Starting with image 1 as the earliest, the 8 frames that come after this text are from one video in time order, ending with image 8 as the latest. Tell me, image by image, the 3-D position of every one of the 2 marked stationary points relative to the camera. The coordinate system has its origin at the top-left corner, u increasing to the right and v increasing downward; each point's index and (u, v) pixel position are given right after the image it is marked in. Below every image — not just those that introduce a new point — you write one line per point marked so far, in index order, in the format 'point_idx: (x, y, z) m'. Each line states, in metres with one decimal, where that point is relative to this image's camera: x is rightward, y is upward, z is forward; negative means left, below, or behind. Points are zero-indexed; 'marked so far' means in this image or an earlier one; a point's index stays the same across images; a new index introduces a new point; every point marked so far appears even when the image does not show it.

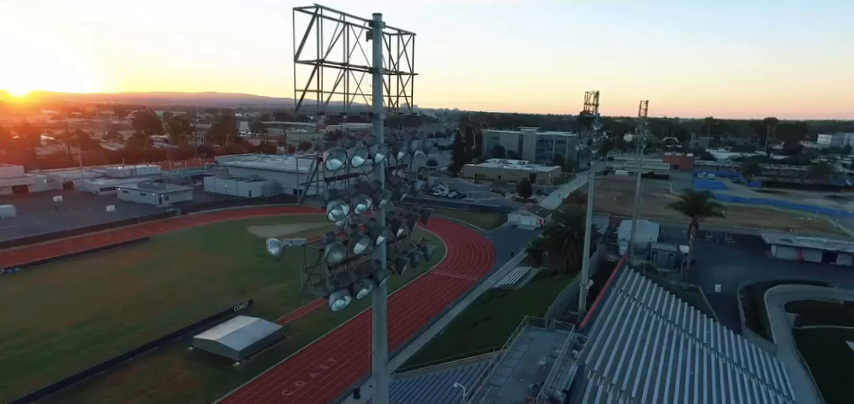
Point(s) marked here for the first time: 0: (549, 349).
0: (+4.2, -5.1, +17.3) m
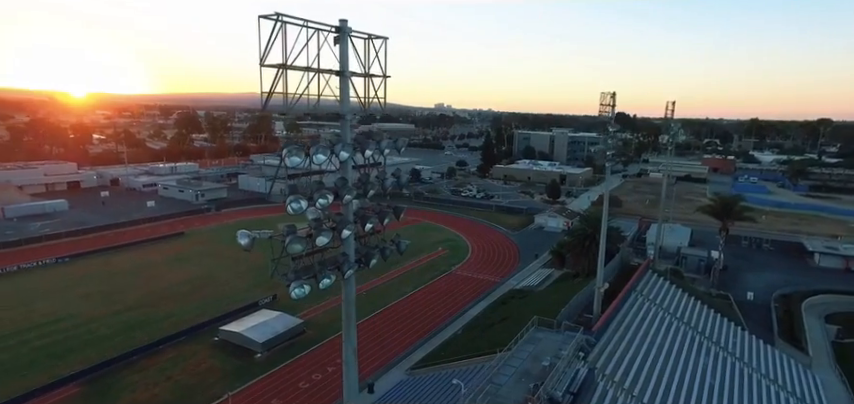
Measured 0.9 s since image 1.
0: (+4.4, -5.1, +17.3) m
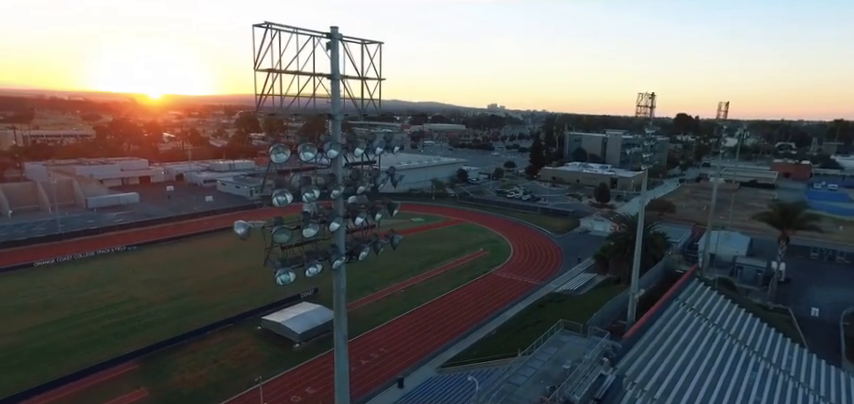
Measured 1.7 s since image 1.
0: (+5.2, -5.2, +17.1) m
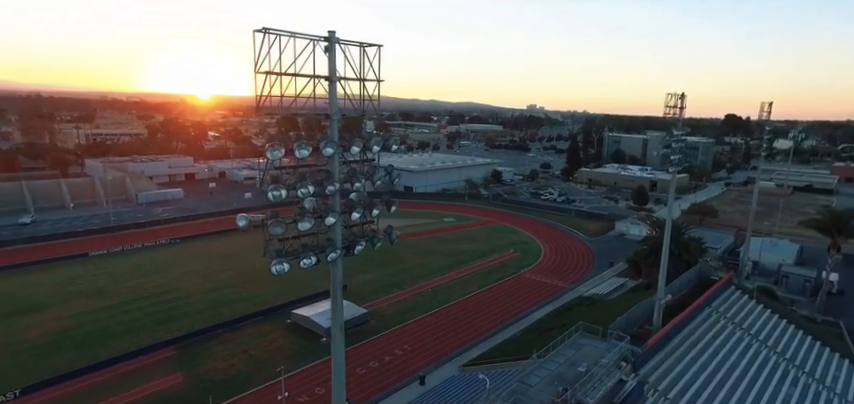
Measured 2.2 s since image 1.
0: (+5.7, -5.2, +16.9) m
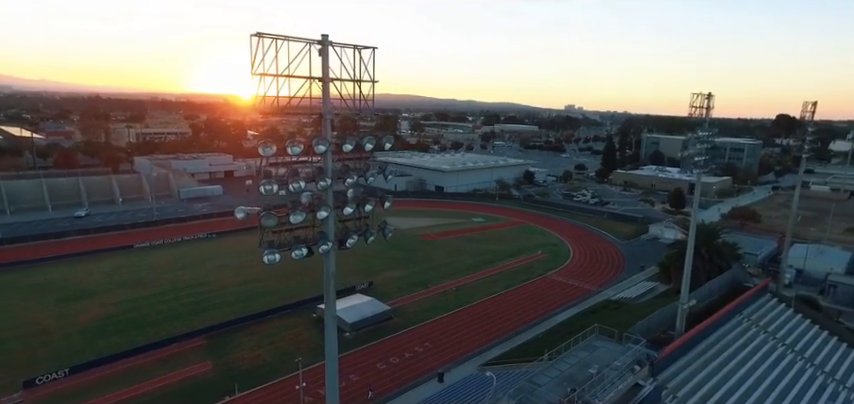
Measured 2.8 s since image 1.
0: (+6.1, -5.3, +16.7) m
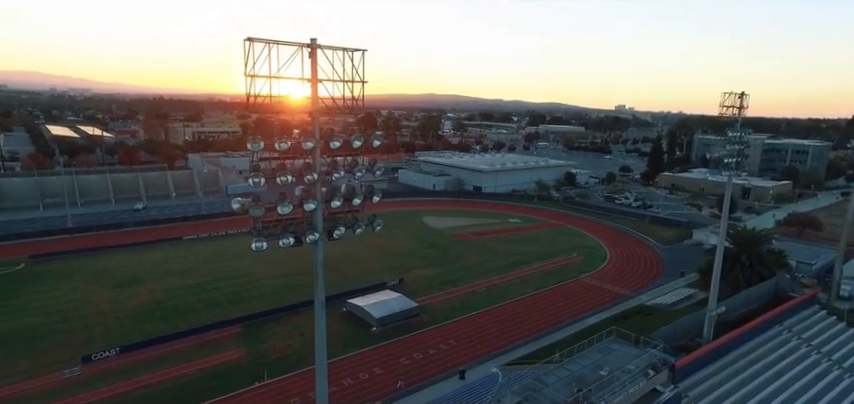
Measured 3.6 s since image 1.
0: (+6.5, -5.3, +16.5) m
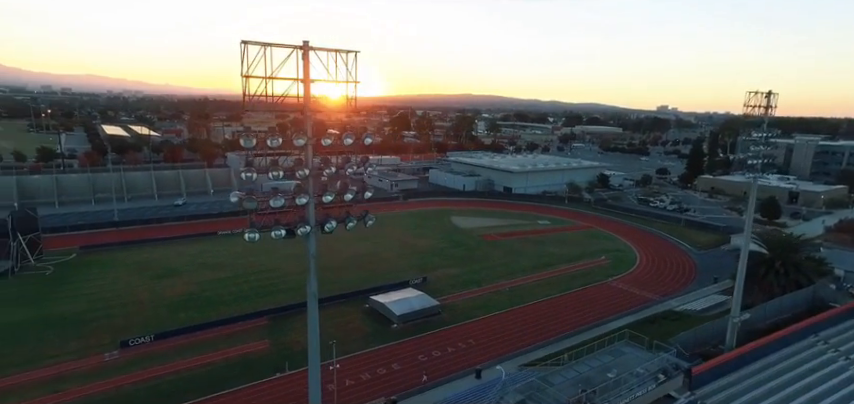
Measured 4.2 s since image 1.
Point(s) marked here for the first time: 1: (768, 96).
0: (+6.7, -5.3, +16.2) m
1: (+12.7, +4.0, +18.7) m
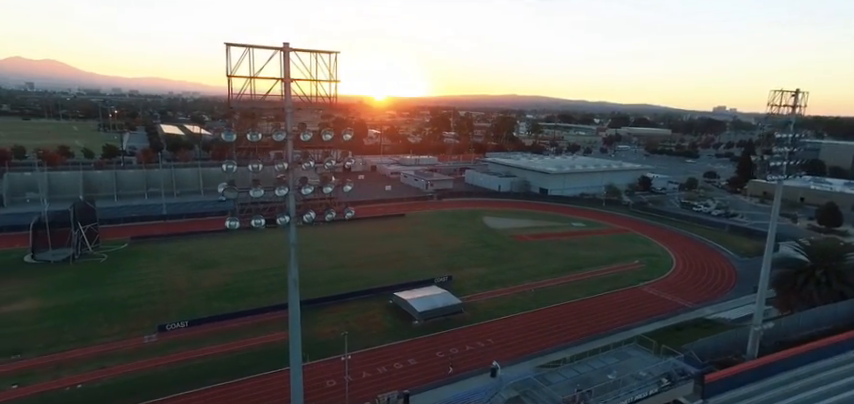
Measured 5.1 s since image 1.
0: (+6.7, -5.4, +15.9) m
1: (+13.1, +3.8, +17.8) m
